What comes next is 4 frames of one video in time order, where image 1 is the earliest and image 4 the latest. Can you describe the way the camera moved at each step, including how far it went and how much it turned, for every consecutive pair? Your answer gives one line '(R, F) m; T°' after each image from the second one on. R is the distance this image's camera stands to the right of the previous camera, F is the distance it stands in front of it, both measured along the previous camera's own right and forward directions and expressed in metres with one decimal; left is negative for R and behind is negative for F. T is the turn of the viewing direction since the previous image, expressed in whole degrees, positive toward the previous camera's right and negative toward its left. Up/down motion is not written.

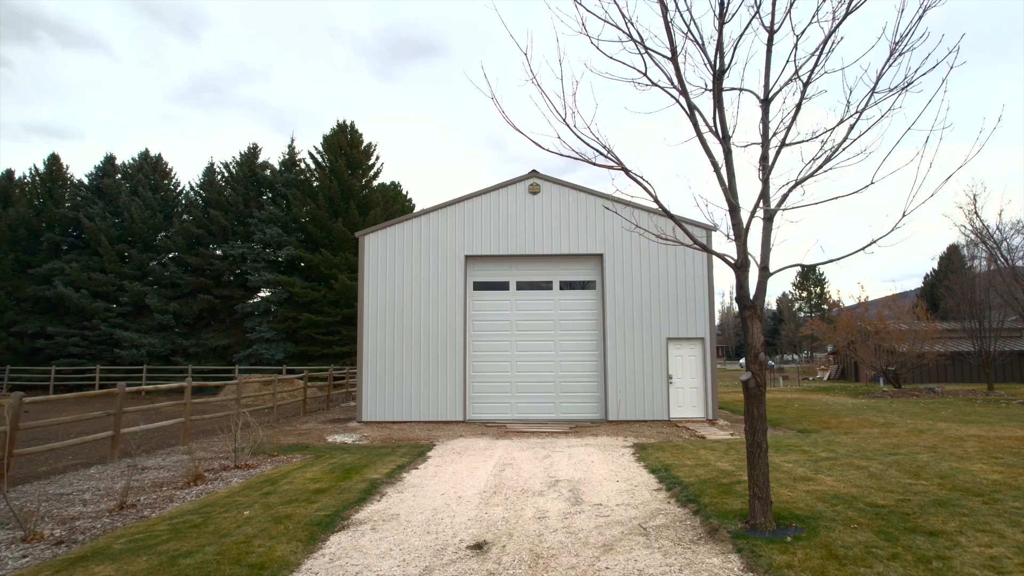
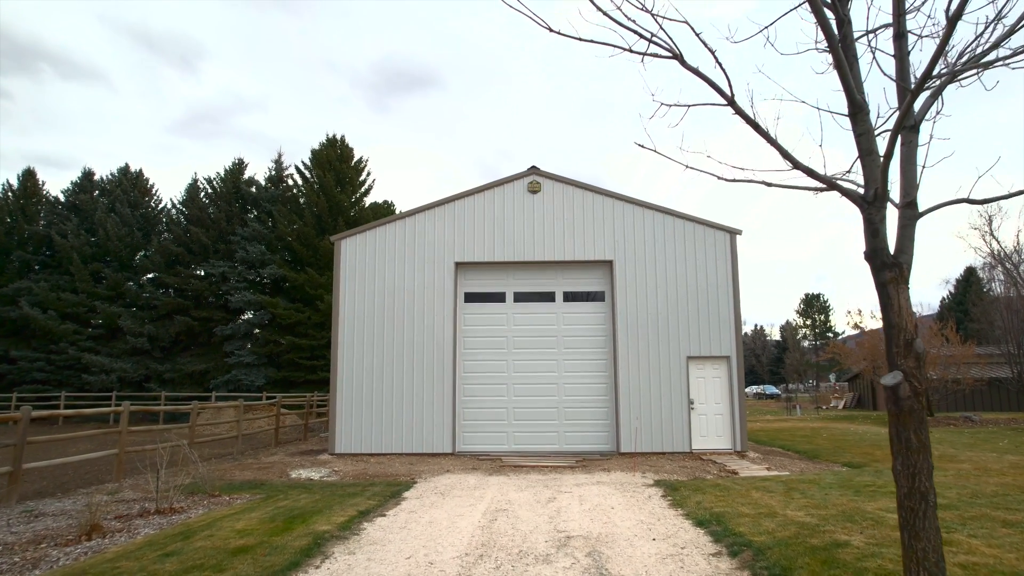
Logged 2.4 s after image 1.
(0.0, +1.8) m; 0°
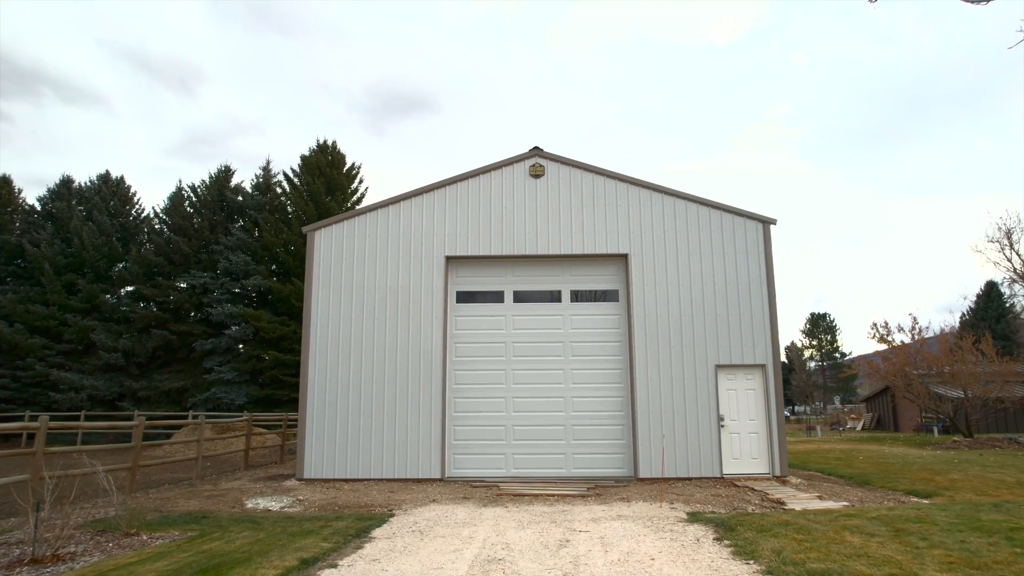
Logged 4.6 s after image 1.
(0.0, +1.7) m; 0°
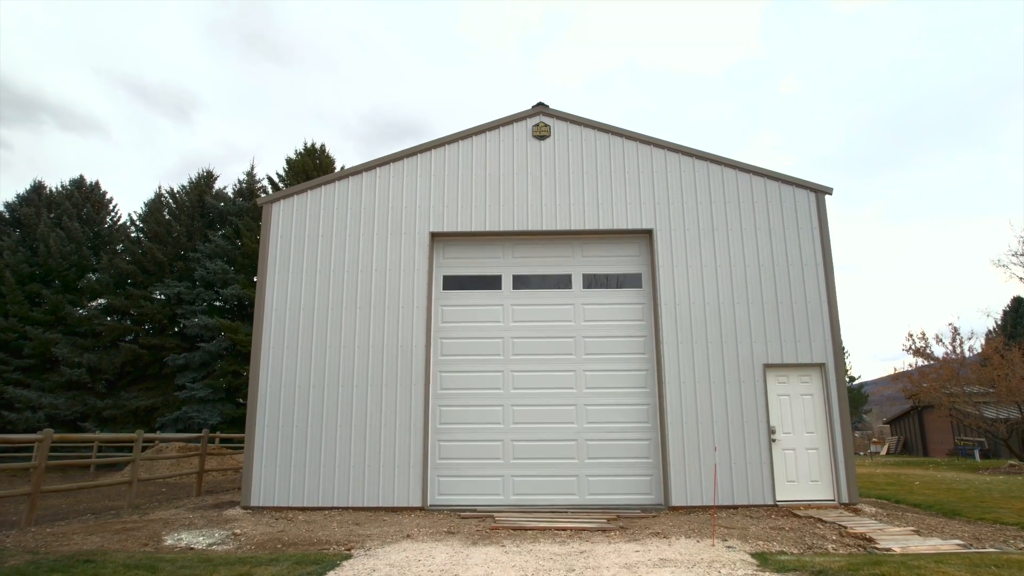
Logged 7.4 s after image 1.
(0.0, +2.0) m; 0°
